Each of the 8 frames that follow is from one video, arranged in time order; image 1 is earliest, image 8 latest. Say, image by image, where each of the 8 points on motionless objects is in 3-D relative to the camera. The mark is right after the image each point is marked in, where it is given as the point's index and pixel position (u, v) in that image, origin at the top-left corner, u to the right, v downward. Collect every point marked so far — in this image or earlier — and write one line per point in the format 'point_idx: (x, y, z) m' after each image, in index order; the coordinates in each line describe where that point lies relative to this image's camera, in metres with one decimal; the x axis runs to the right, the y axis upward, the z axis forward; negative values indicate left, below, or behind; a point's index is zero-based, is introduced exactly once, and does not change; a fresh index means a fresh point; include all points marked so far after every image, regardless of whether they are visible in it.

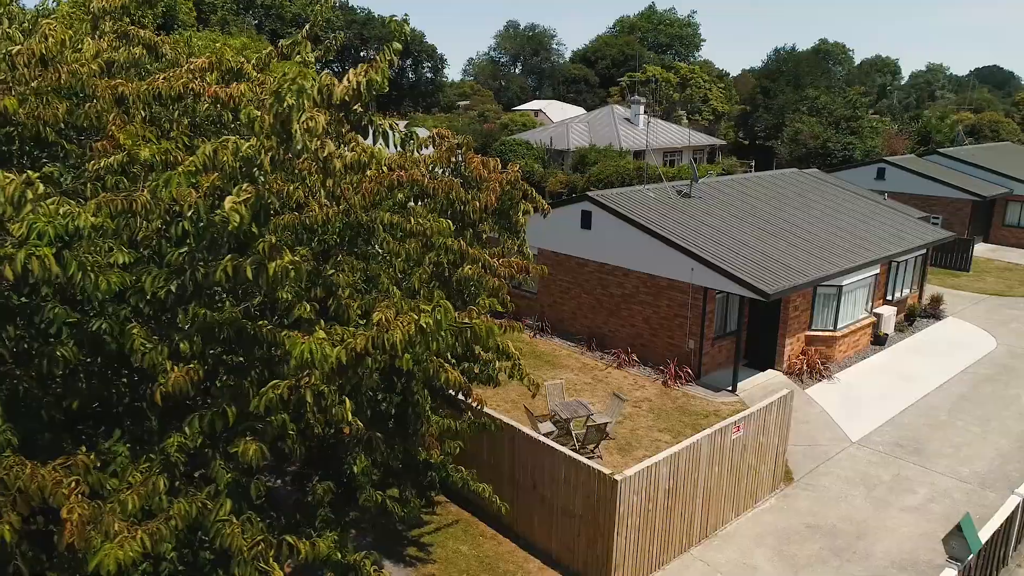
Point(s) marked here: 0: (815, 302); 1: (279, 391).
0: (+7.6, -0.4, +18.7) m
1: (-1.7, -0.7, +5.3) m
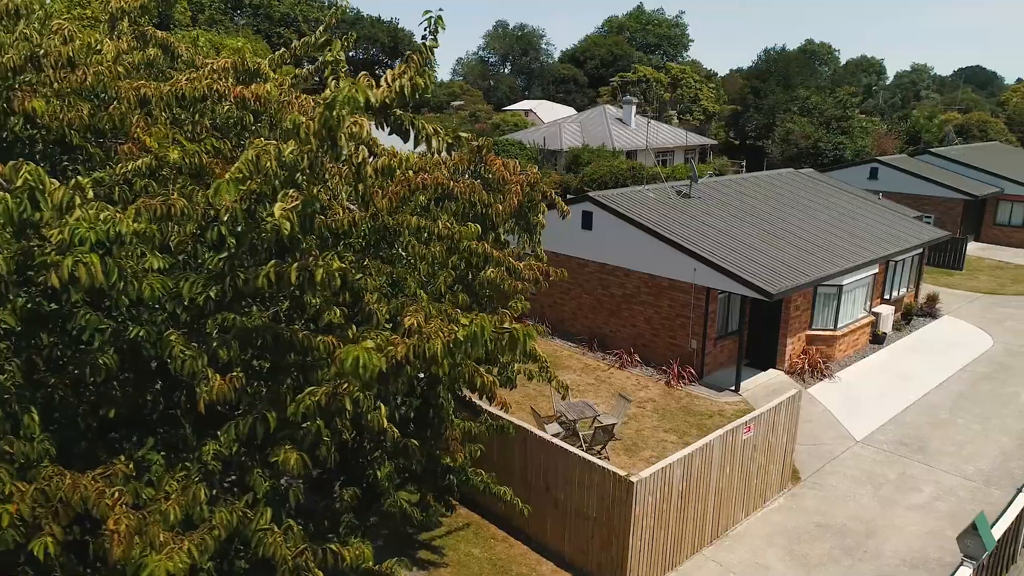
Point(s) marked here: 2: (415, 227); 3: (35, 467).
0: (+7.7, -0.4, +18.8) m
1: (-1.4, -0.8, +5.3) m
2: (-0.9, +0.6, +7.2) m
3: (-3.1, -1.2, +4.8) m
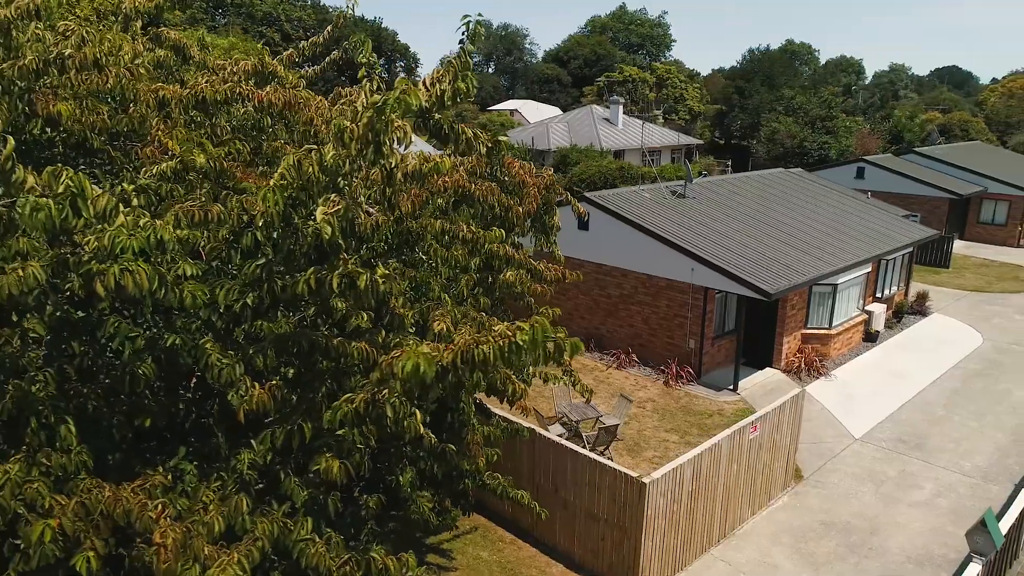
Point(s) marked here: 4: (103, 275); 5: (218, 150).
0: (+7.6, -0.3, +19.0) m
1: (-1.1, -0.8, +5.2) m
2: (-0.7, +0.5, +7.2) m
3: (-2.8, -1.2, +4.7) m
4: (-2.3, +0.1, +4.3) m
5: (-2.7, +1.3, +6.8) m
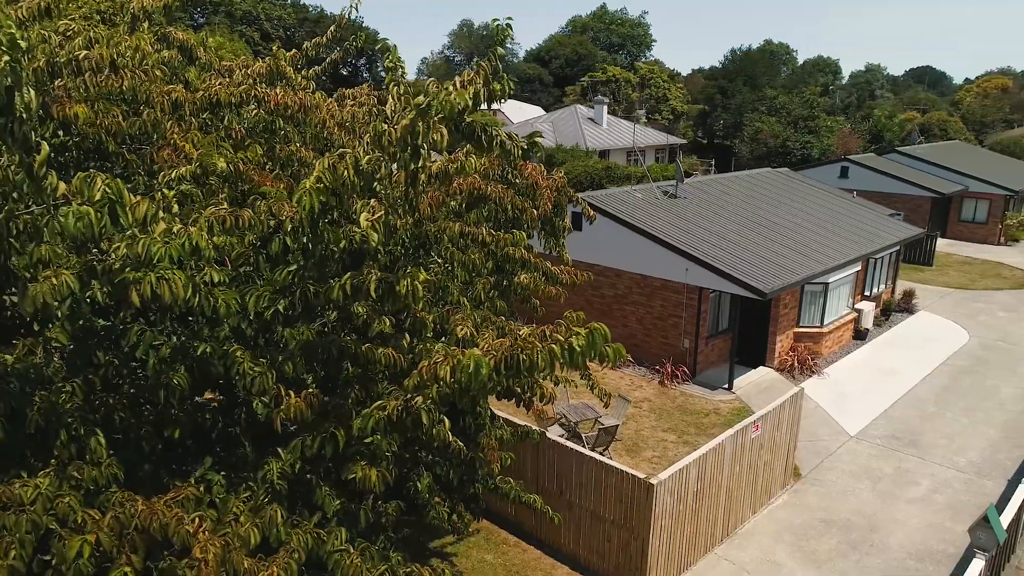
0: (+7.5, -0.3, +19.2) m
1: (-0.9, -0.9, +5.1) m
2: (-0.5, +0.5, +7.1) m
3: (-2.5, -1.3, +4.6) m
4: (-2.1, 0.0, +4.2) m
5: (-2.5, +1.2, +6.7) m
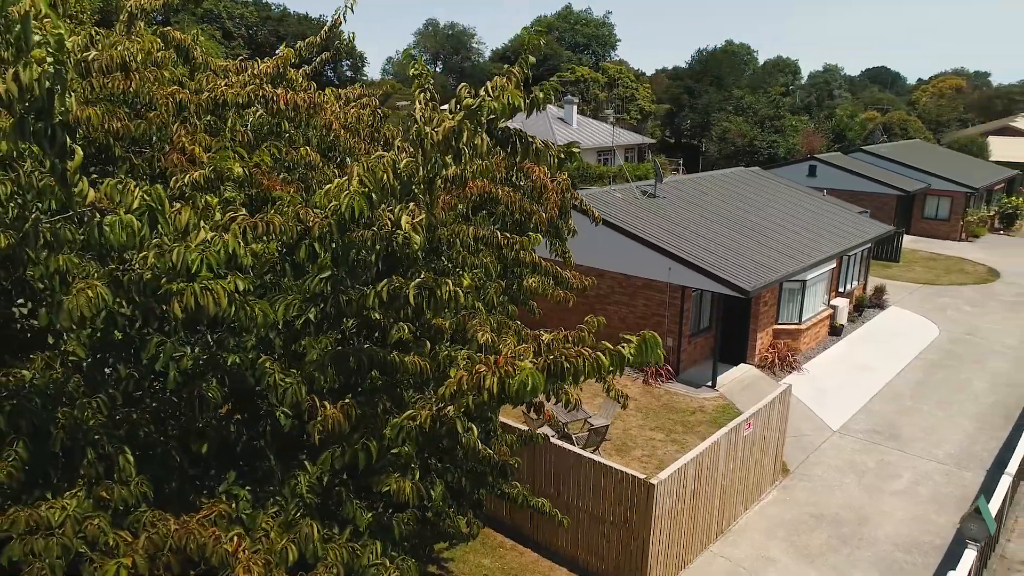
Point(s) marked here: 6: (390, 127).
0: (+7.0, -0.2, +19.4) m
1: (-0.6, -0.9, +5.0) m
2: (-0.4, +0.5, +7.0) m
3: (-2.2, -1.3, +4.4) m
4: (-1.8, 0.0, +4.0) m
5: (-2.3, +1.2, +6.5) m
6: (-1.3, +1.8, +8.2) m
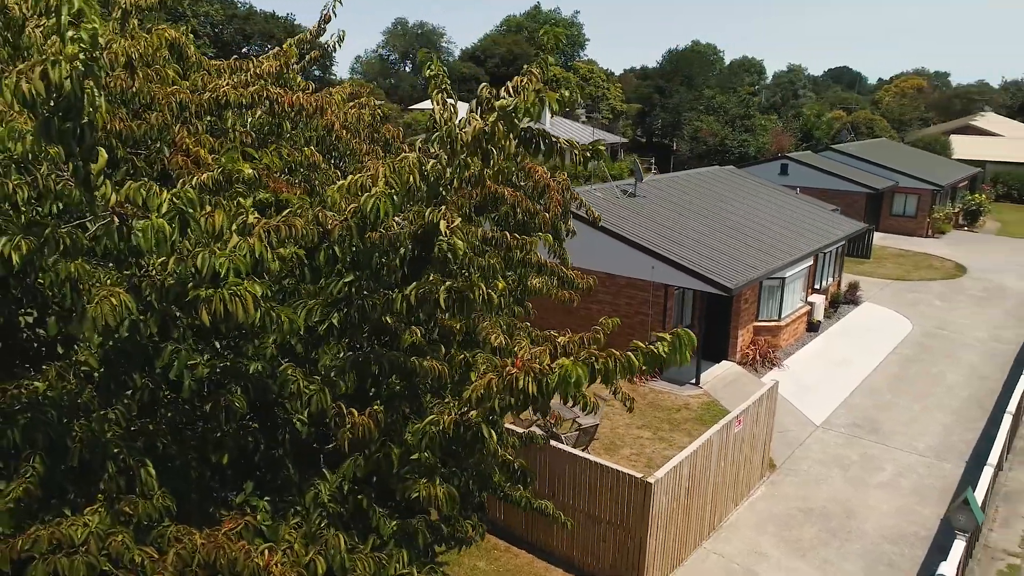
0: (+6.6, -0.2, +19.7) m
1: (-0.5, -0.9, +4.9) m
2: (-0.3, +0.5, +6.9) m
3: (-2.0, -1.4, +4.2) m
4: (-1.6, -0.1, +3.9) m
5: (-2.3, +1.1, +6.4) m
6: (-1.3, +1.7, +8.1) m
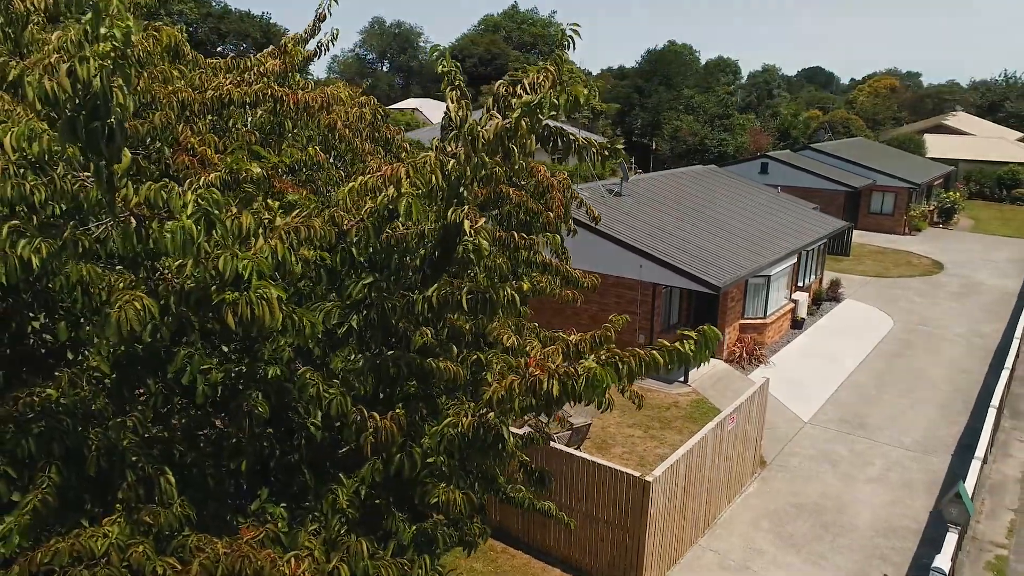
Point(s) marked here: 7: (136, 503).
0: (+6.2, -0.1, +19.8) m
1: (-0.3, -0.9, +4.9) m
2: (-0.2, +0.5, +6.9) m
3: (-1.8, -1.4, +4.1) m
4: (-1.4, -0.1, +3.8) m
5: (-2.2, +1.1, +6.2) m
6: (-1.3, +1.7, +8.0) m
7: (-2.1, -1.2, +4.1) m
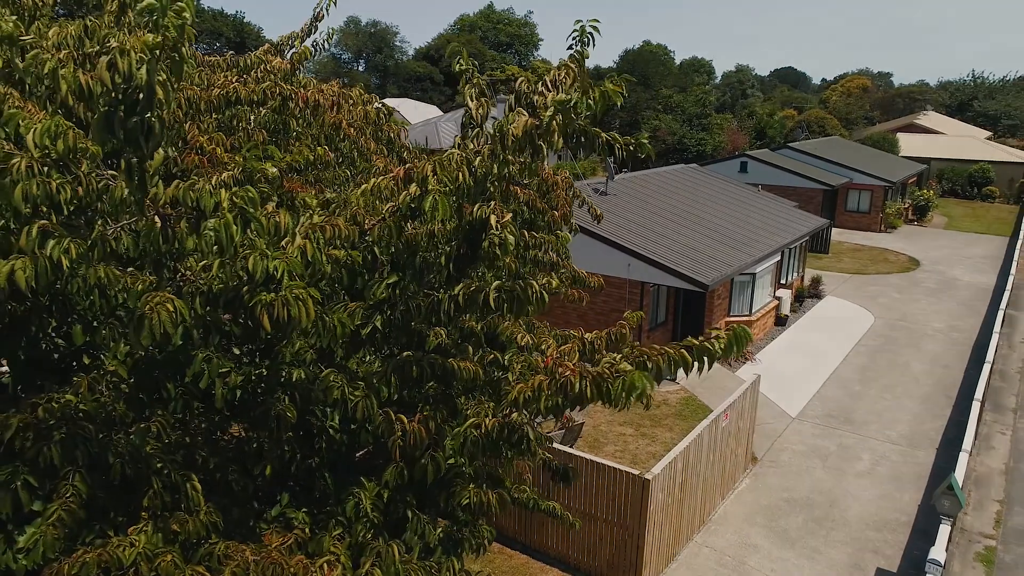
0: (+5.9, -0.1, +20.0) m
1: (-0.2, -0.9, +4.8) m
2: (-0.2, +0.5, +6.8) m
3: (-1.7, -1.4, +4.0) m
4: (-1.2, -0.1, +3.7) m
5: (-2.1, +1.1, +6.1) m
6: (-1.3, +1.7, +7.9) m
7: (-1.9, -1.2, +4.0) m
